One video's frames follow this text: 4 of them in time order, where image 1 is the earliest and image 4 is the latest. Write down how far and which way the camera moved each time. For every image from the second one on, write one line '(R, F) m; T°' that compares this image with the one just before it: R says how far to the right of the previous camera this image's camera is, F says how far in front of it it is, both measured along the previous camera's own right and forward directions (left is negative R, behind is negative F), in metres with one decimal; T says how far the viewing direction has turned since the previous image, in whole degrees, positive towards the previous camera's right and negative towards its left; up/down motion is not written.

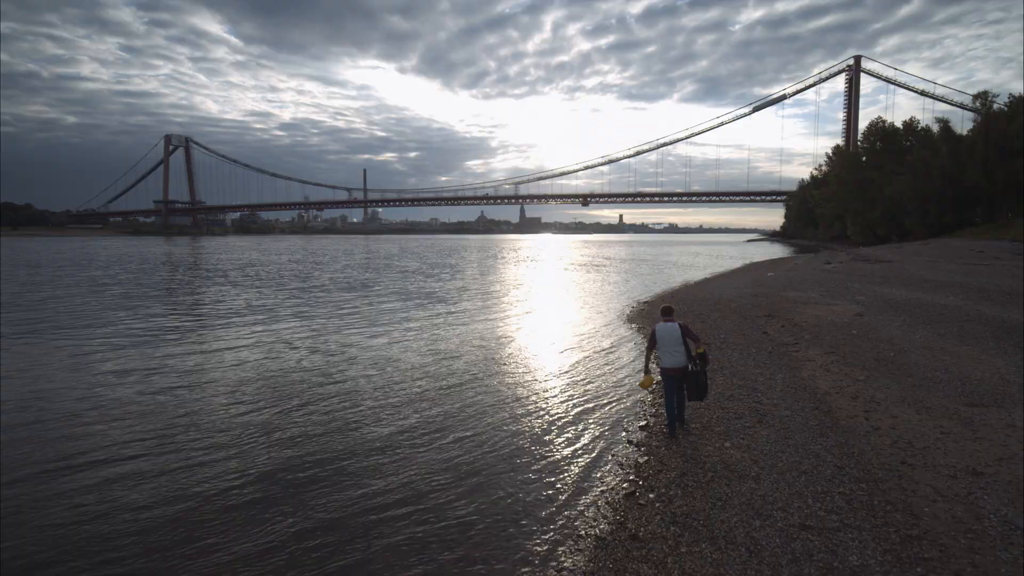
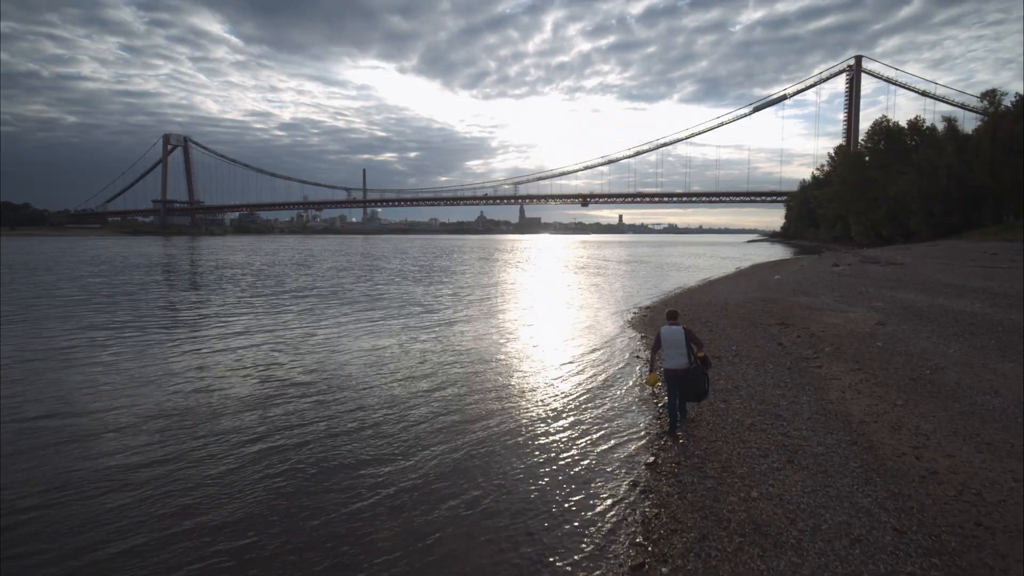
(+0.1, +0.7) m; 0°
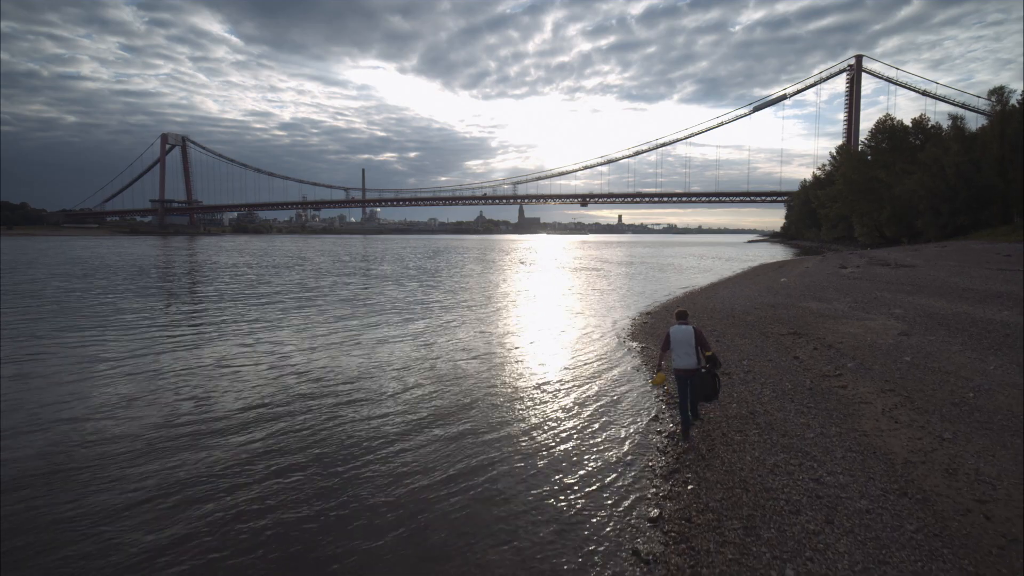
(+0.2, +0.7) m; 0°
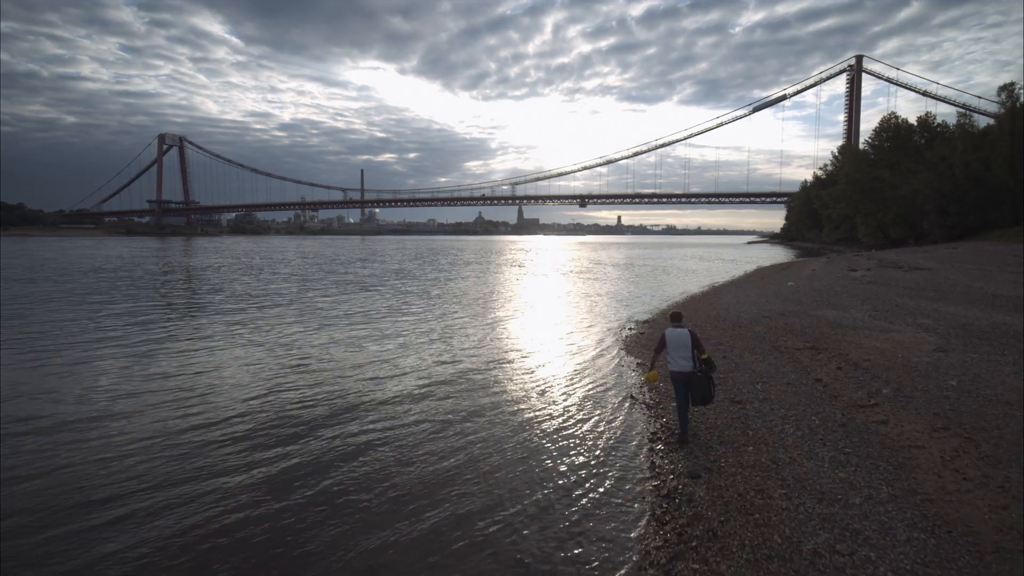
(+0.3, +1.0) m; 0°
